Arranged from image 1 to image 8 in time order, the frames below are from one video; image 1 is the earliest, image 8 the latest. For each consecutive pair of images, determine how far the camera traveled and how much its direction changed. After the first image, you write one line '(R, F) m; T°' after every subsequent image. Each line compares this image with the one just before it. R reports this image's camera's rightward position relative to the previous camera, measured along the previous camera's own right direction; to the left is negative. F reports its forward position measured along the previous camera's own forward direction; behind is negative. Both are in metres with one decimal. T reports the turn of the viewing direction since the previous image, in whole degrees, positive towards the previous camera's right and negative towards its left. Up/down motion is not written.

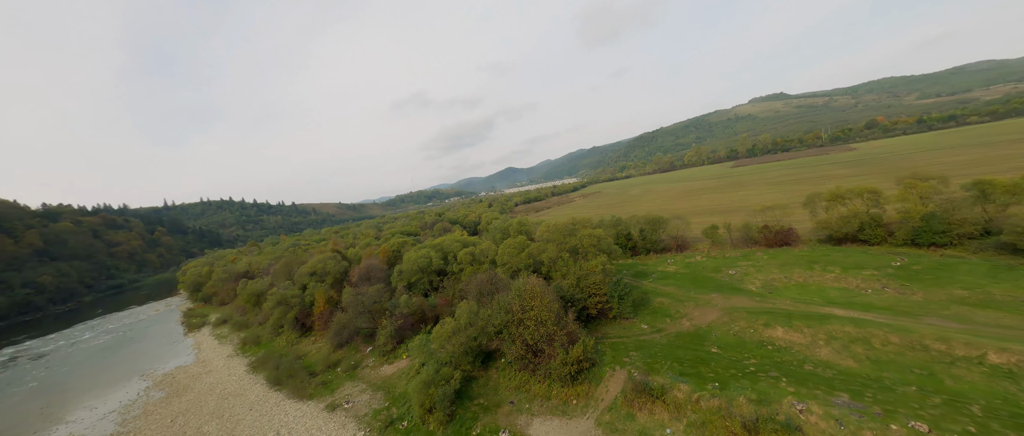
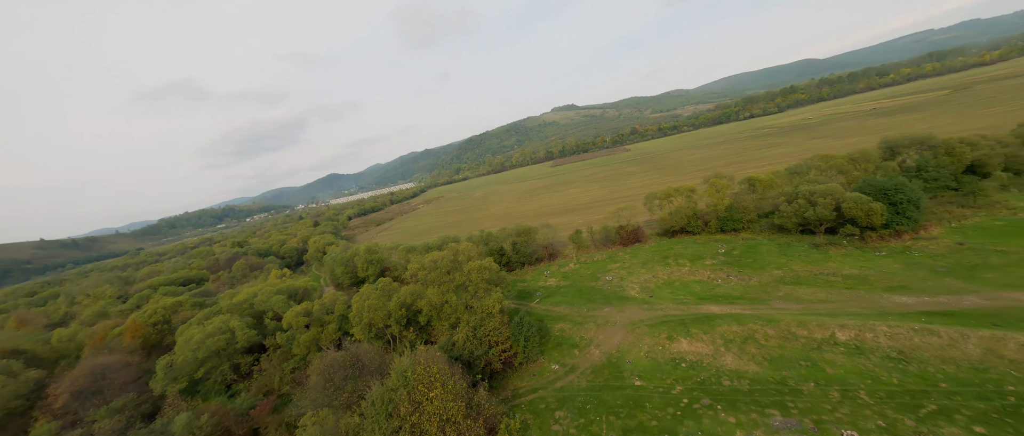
(-1.0, +6.9) m; +28°
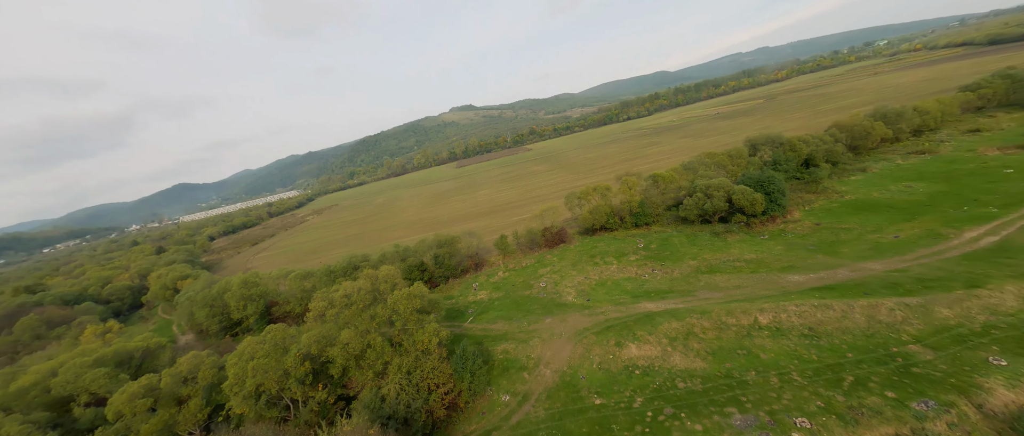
(-1.3, +3.0) m; +16°
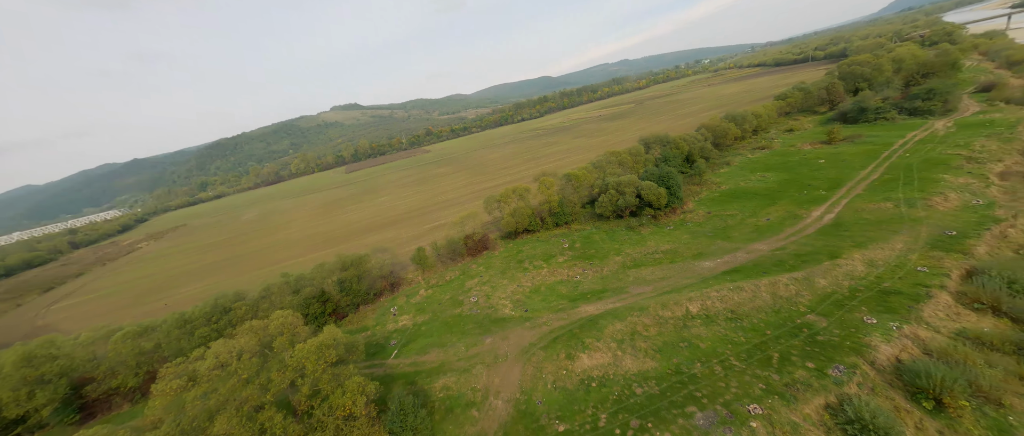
(-1.4, +2.7) m; +17°
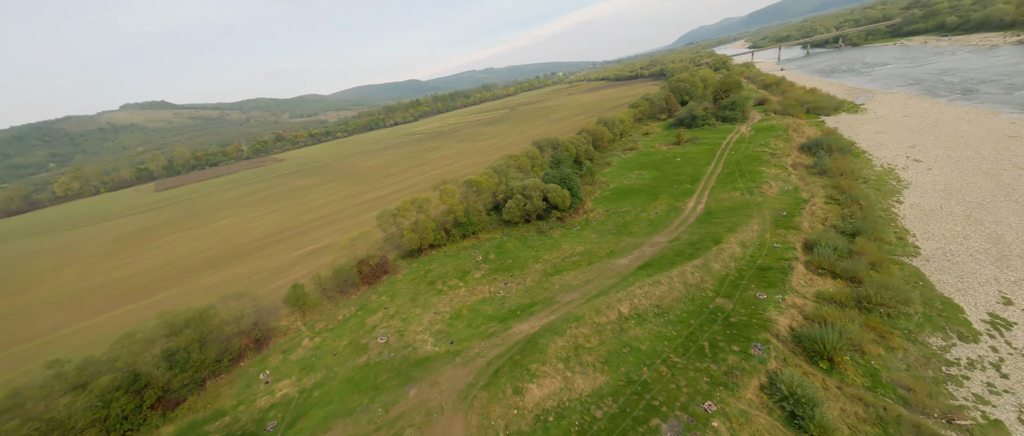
(-1.6, +3.0) m; +20°
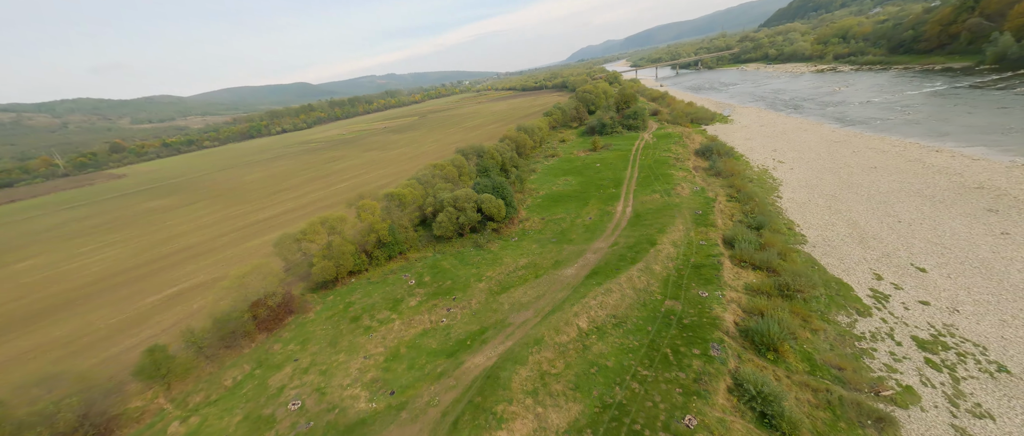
(-1.4, +2.3) m; +15°
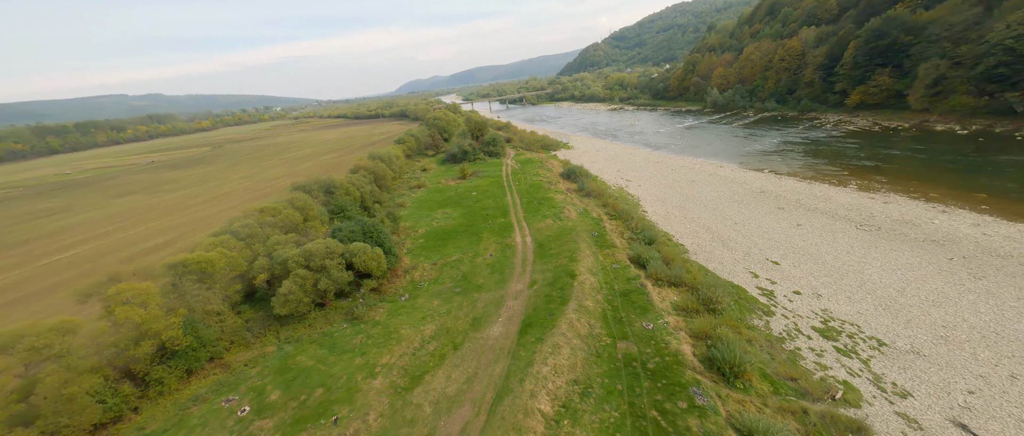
(-2.4, +5.5) m; +26°
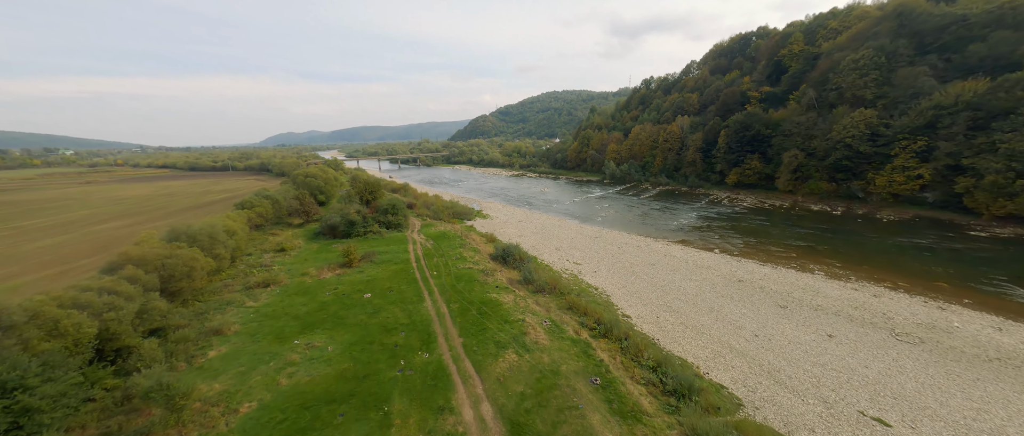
(-2.5, +12.1) m; +19°
